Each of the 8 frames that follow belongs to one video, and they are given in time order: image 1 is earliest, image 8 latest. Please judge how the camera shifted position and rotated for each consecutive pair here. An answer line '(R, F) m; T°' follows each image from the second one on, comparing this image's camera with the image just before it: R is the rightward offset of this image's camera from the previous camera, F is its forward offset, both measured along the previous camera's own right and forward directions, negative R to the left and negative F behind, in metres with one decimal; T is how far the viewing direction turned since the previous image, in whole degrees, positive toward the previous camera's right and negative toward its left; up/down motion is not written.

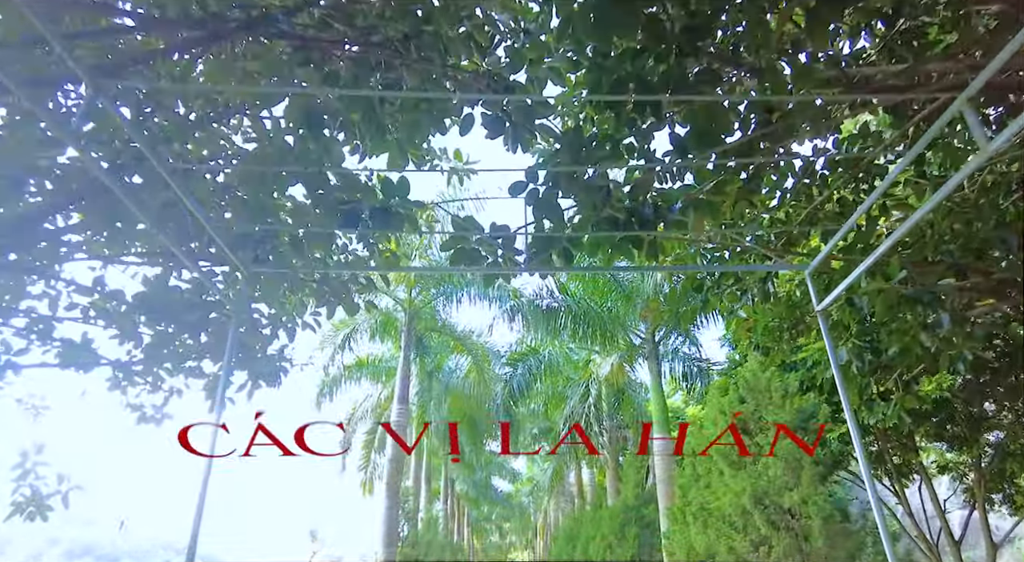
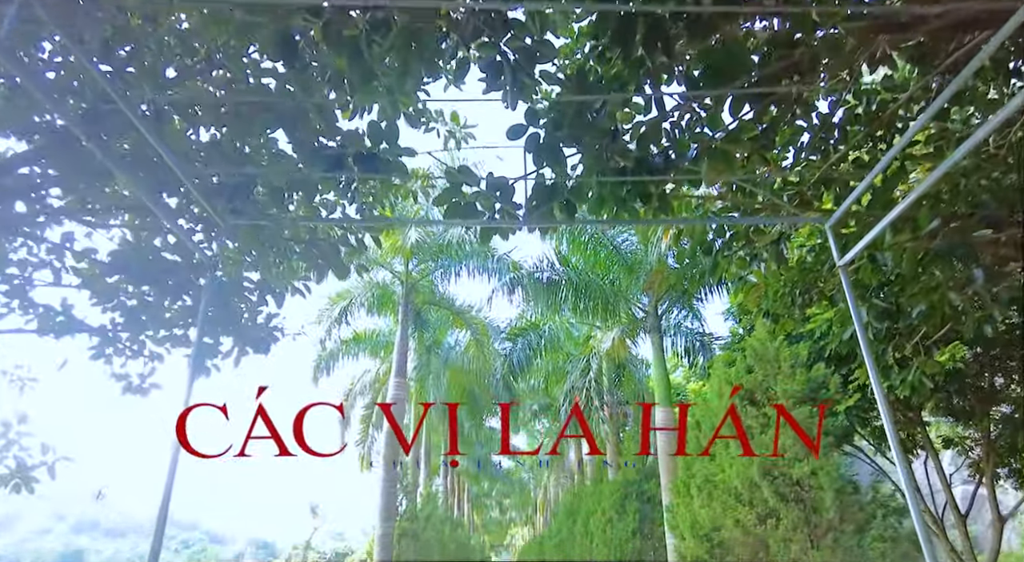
(0.0, +0.2) m; 0°
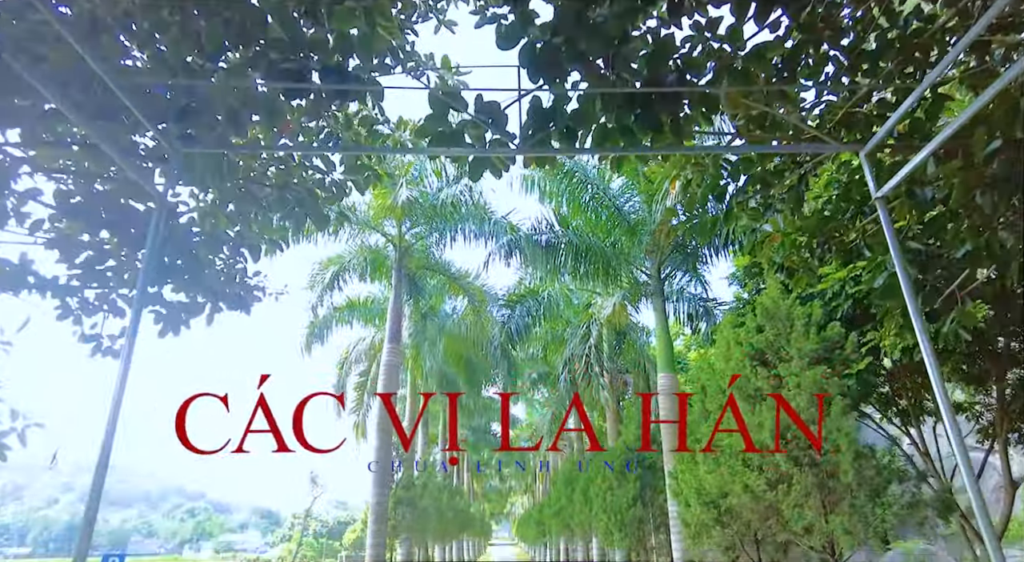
(0.0, +0.4) m; 0°
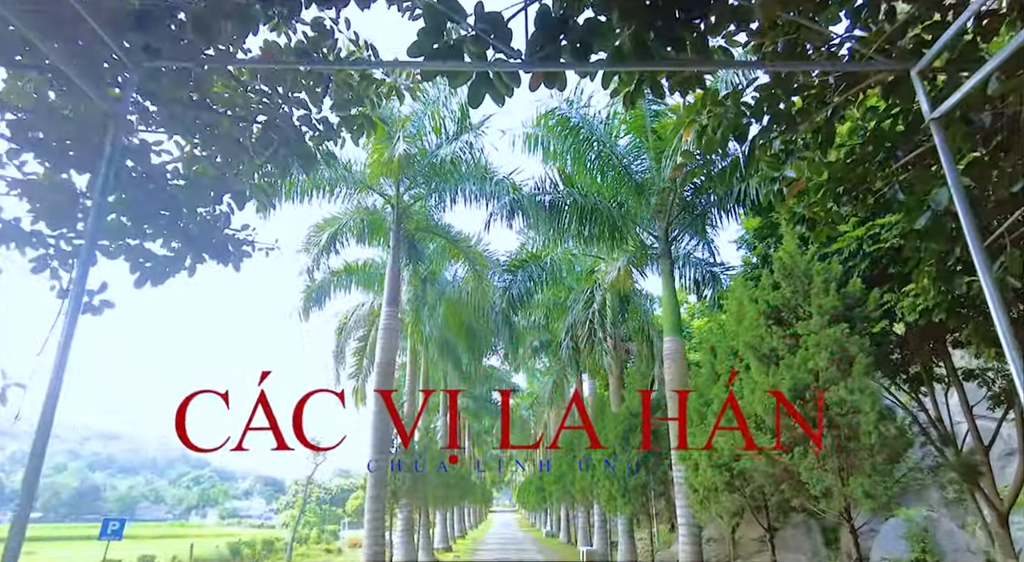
(0.0, +0.3) m; 0°
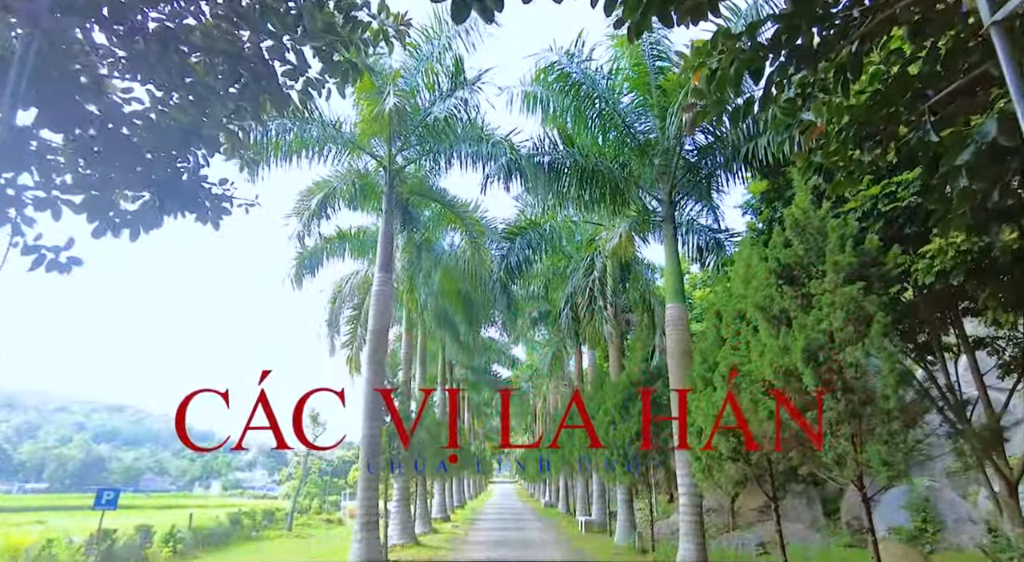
(0.0, +0.3) m; 0°
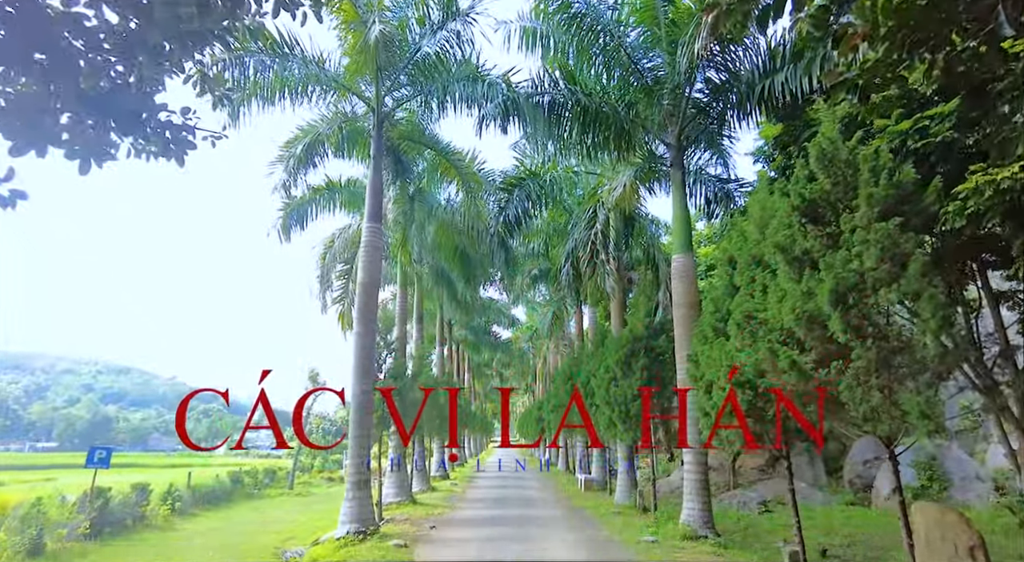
(+0.1, +0.5) m; 0°
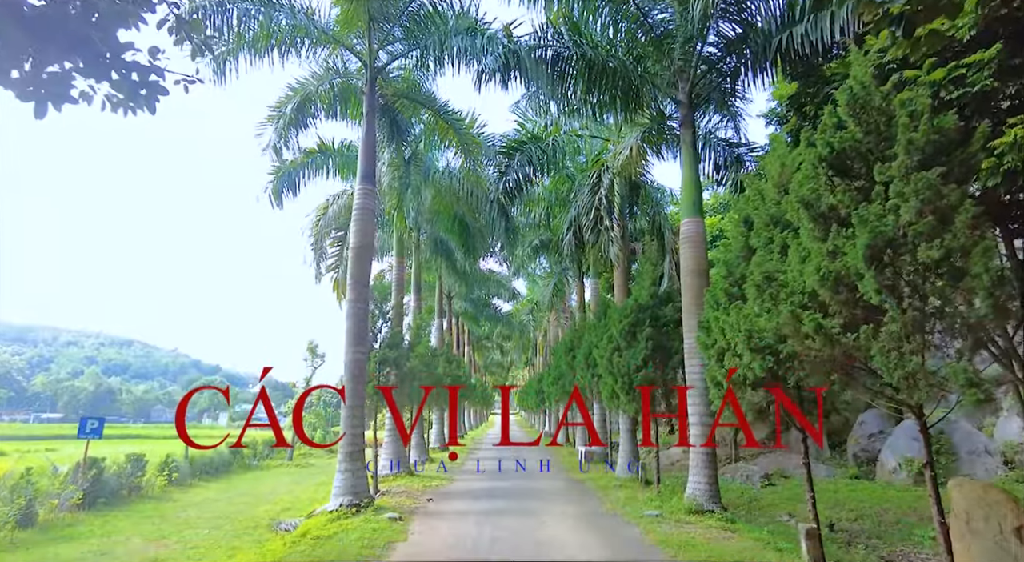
(0.0, +0.4) m; 0°
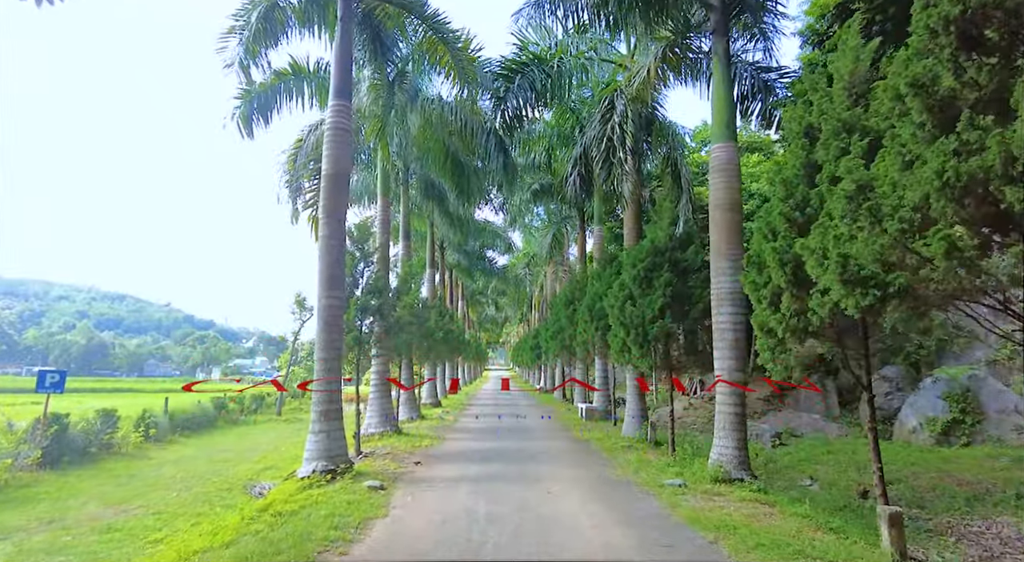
(-0.1, +1.0) m; +1°
